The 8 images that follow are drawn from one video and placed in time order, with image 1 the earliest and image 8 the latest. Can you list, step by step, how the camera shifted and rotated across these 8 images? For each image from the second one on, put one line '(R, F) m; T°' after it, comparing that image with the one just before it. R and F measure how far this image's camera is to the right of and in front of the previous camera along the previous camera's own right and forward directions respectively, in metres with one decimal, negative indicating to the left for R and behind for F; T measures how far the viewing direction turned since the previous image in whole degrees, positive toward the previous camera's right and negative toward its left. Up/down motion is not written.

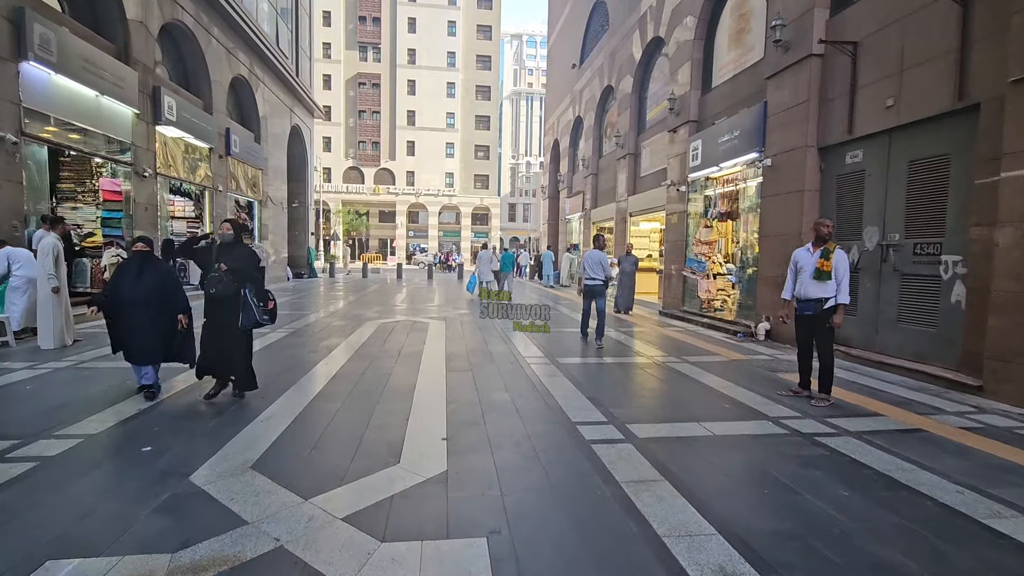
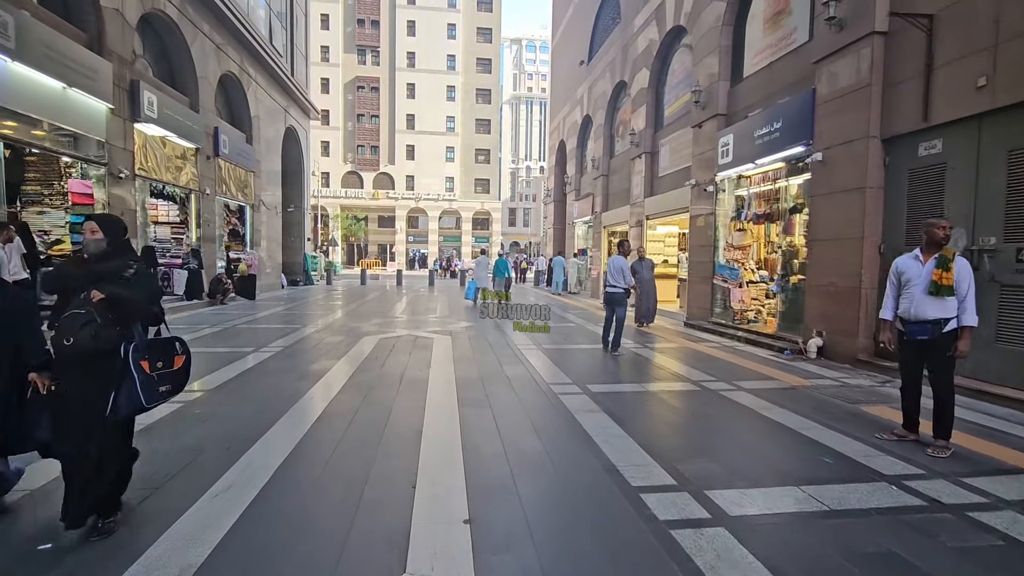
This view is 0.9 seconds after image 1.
(-0.3, +1.1) m; 0°
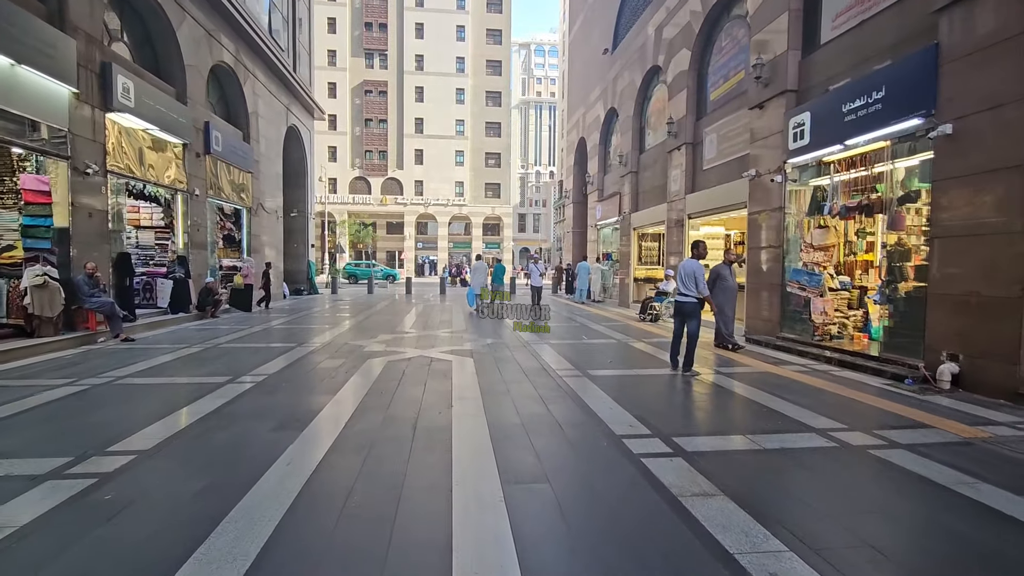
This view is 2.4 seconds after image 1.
(-0.4, +1.8) m; -1°
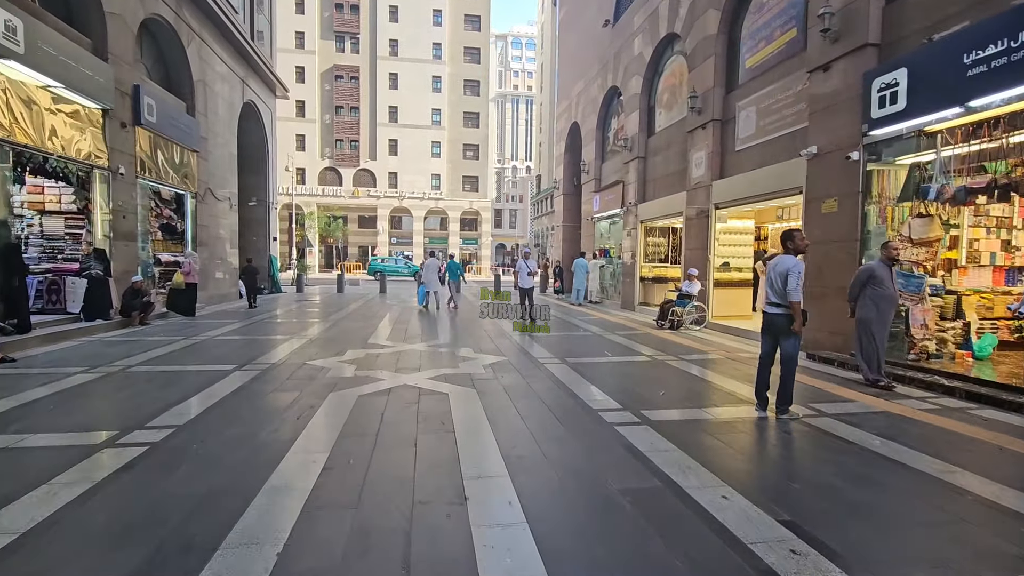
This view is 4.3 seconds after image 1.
(-0.5, +2.2) m; +3°
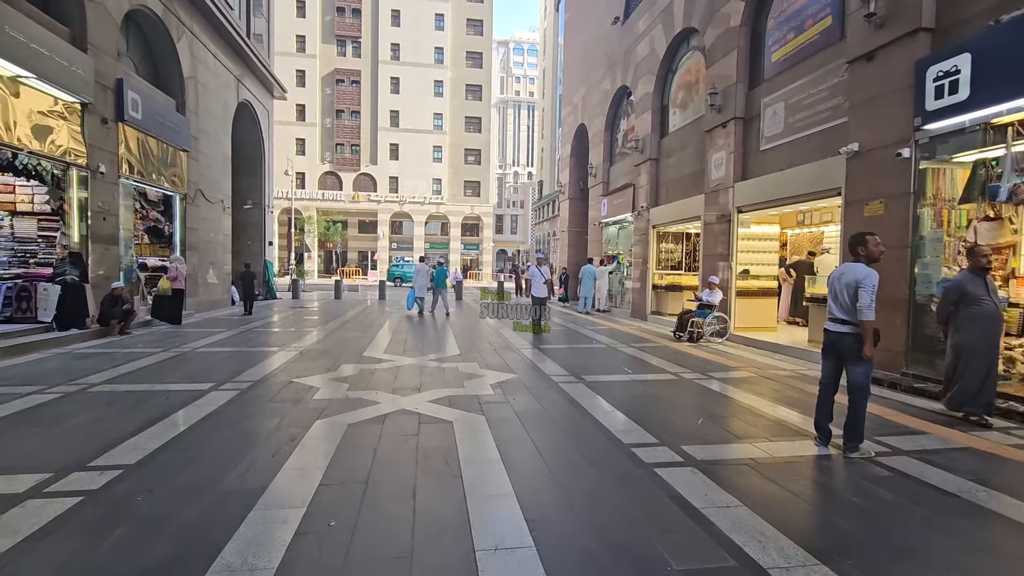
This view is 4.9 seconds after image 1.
(-0.2, +0.8) m; 0°
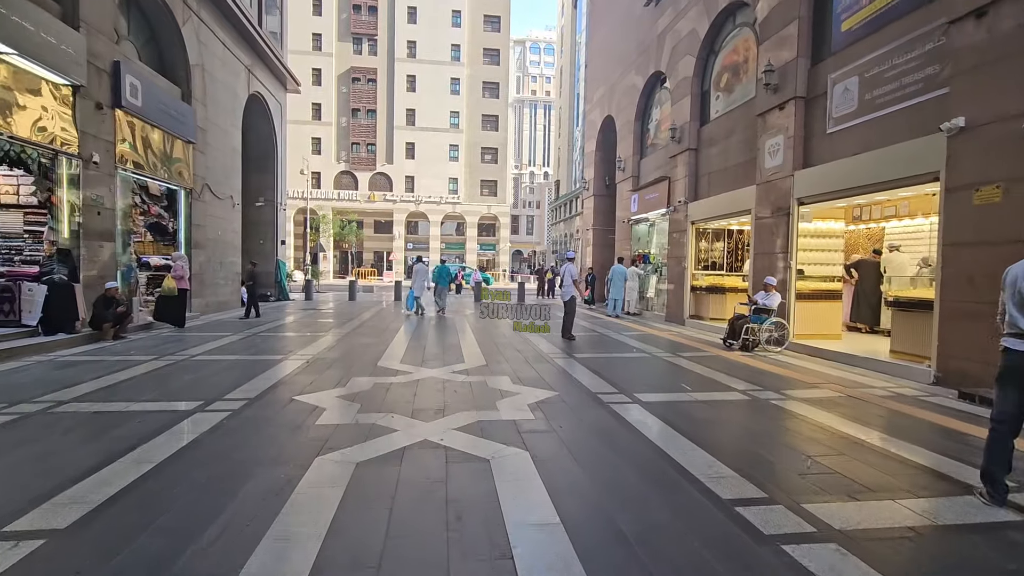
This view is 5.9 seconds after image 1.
(-0.3, +1.1) m; -2°
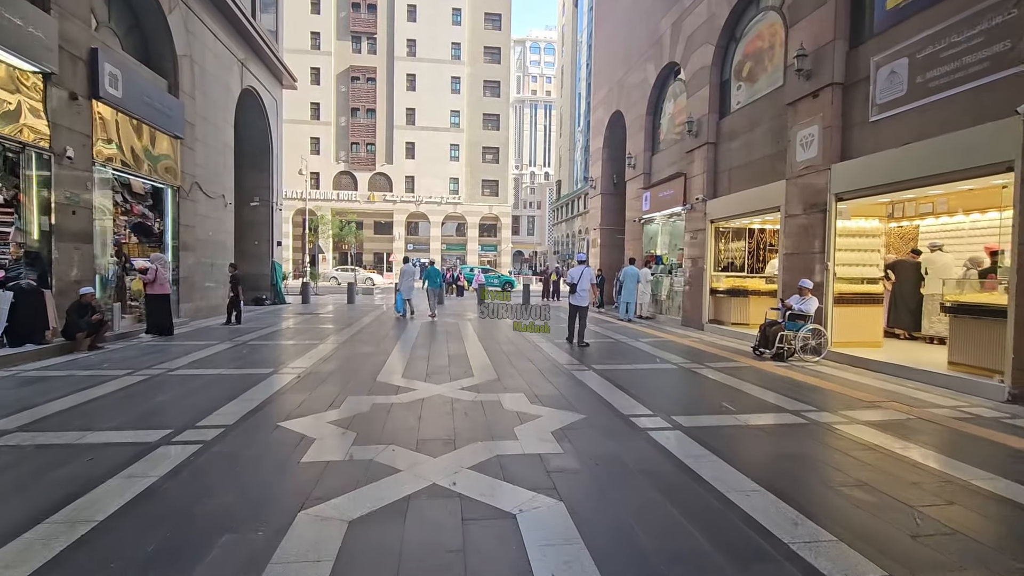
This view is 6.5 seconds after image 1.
(-0.2, +0.8) m; 0°
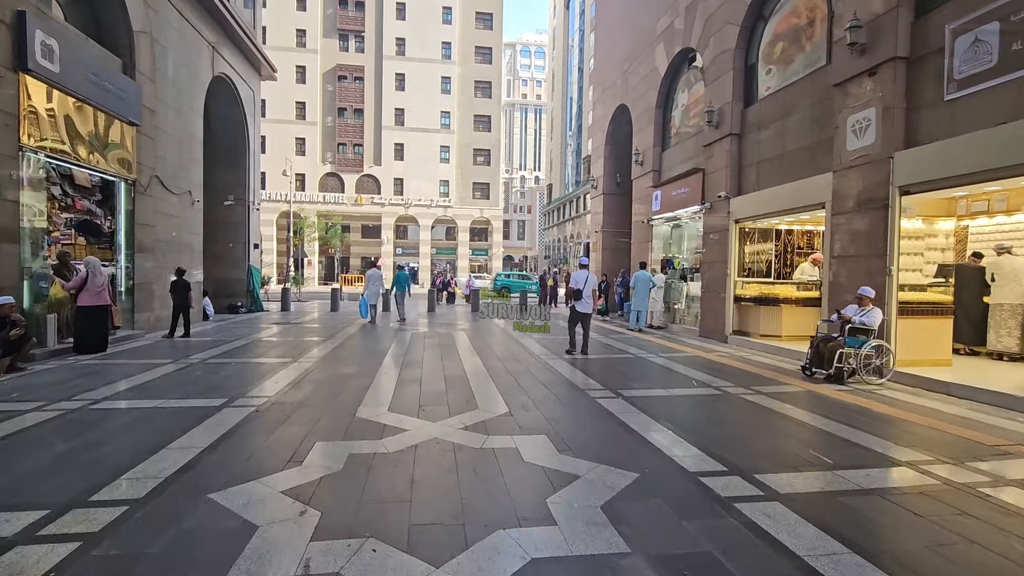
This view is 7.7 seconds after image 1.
(-0.3, +1.5) m; +1°
